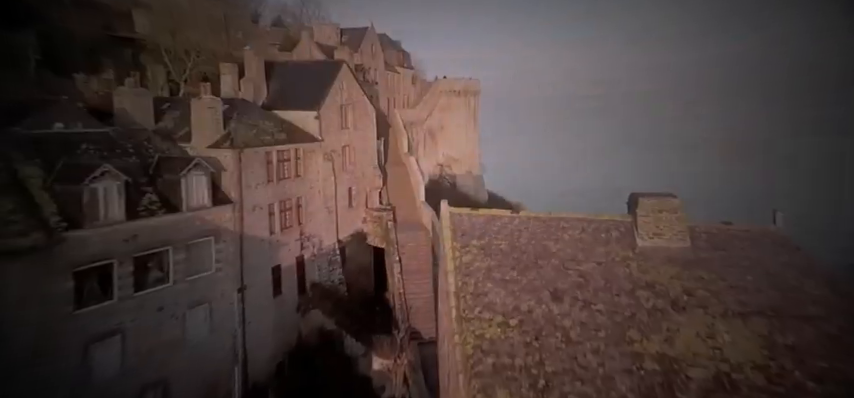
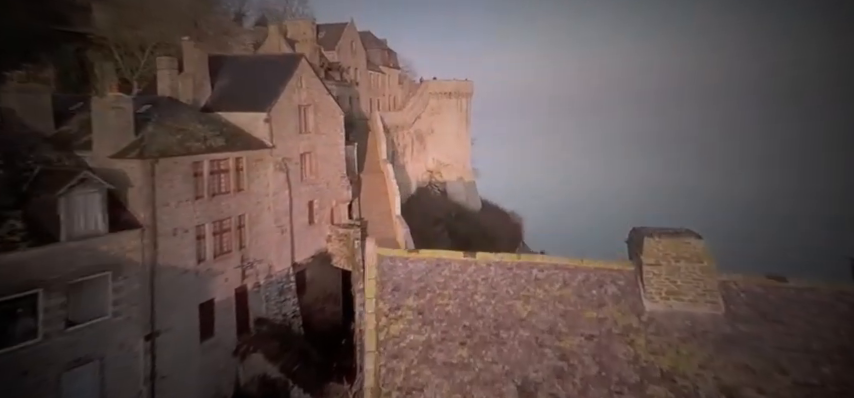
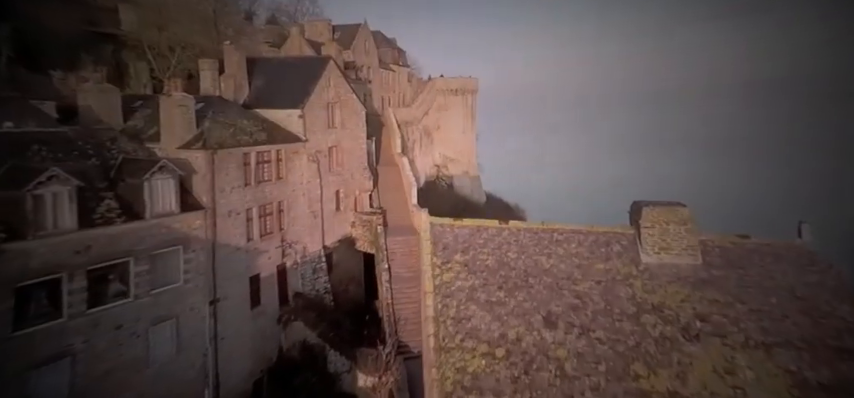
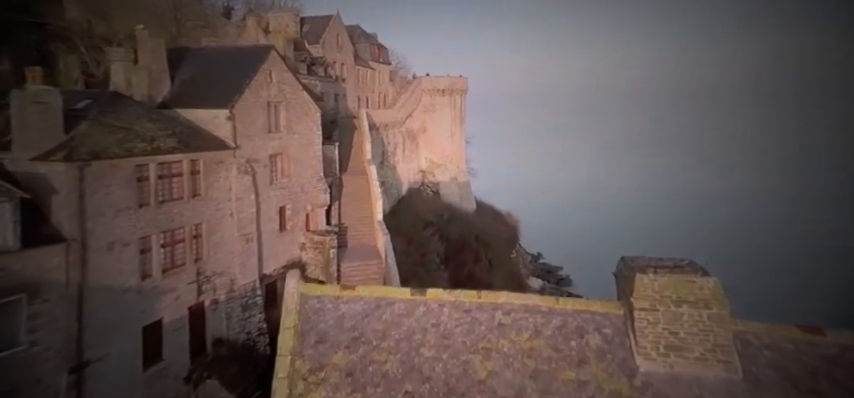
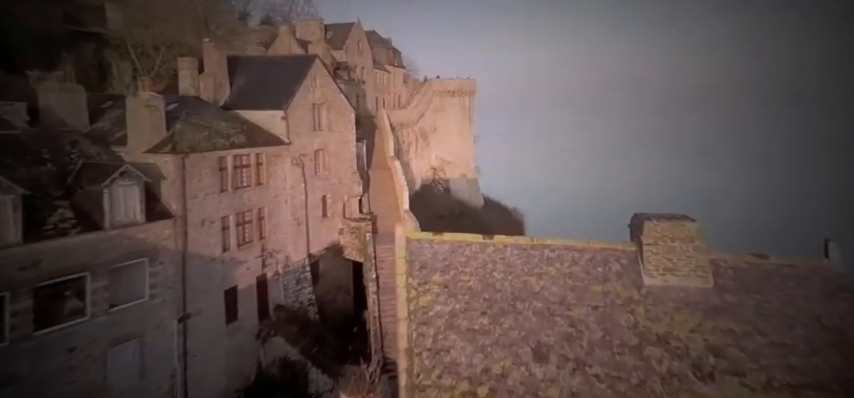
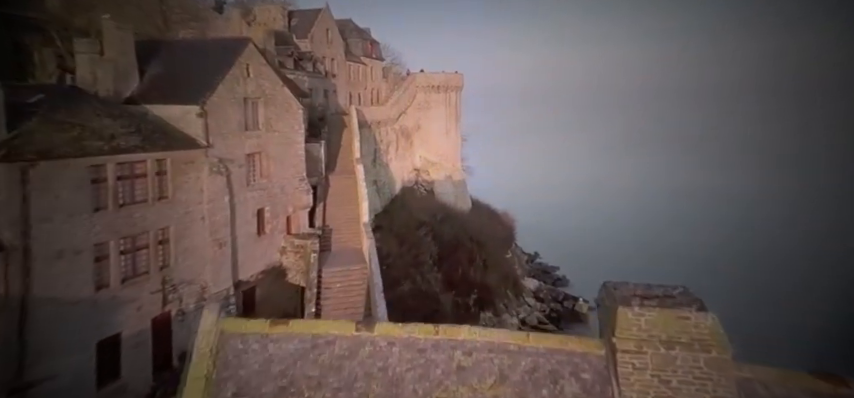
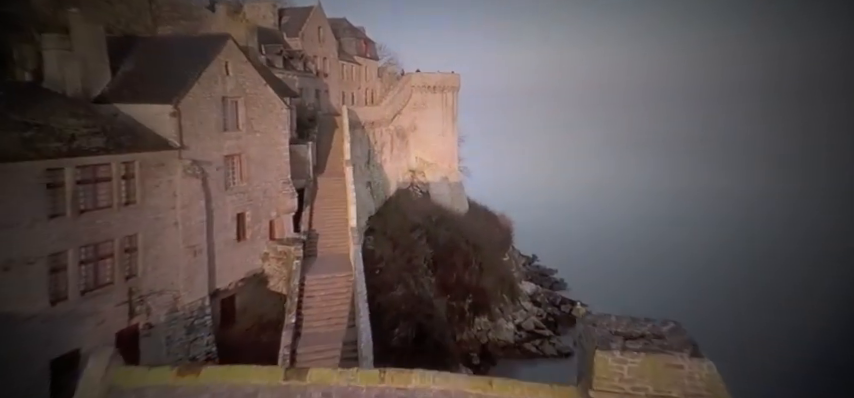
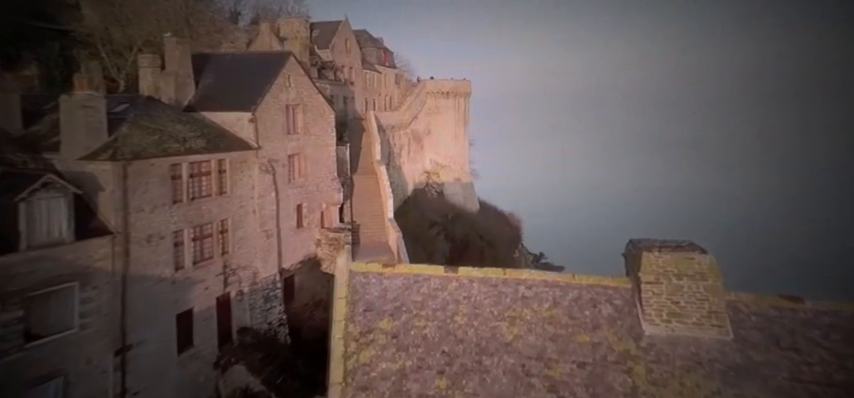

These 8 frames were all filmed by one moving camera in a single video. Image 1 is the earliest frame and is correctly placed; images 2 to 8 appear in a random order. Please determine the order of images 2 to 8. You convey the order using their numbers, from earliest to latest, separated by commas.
3, 5, 2, 8, 4, 6, 7
